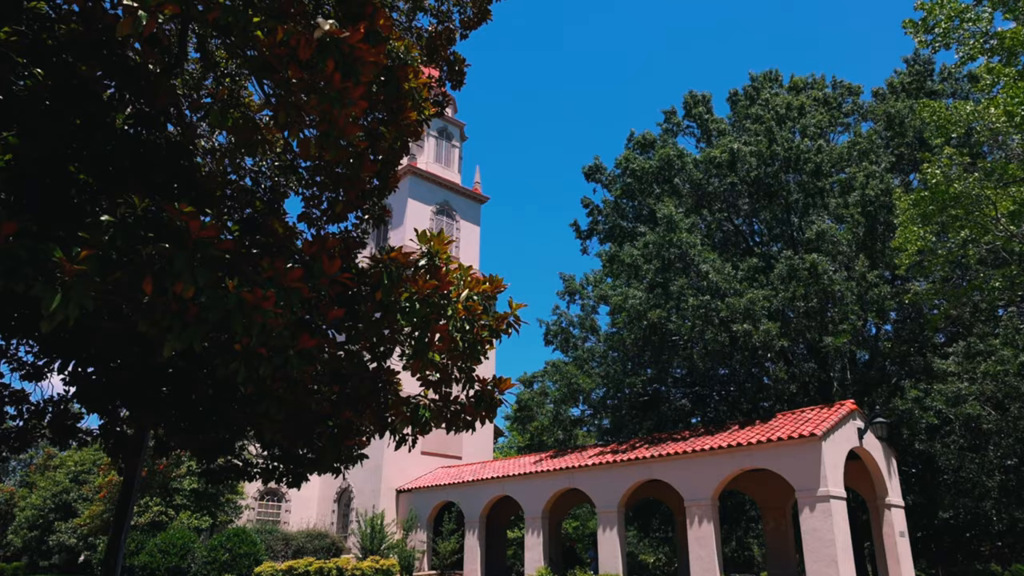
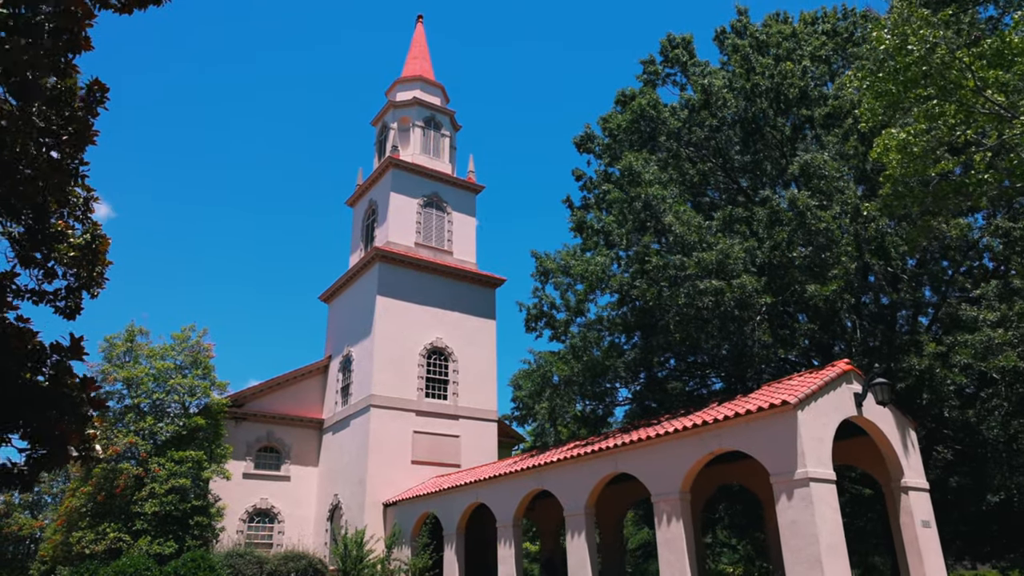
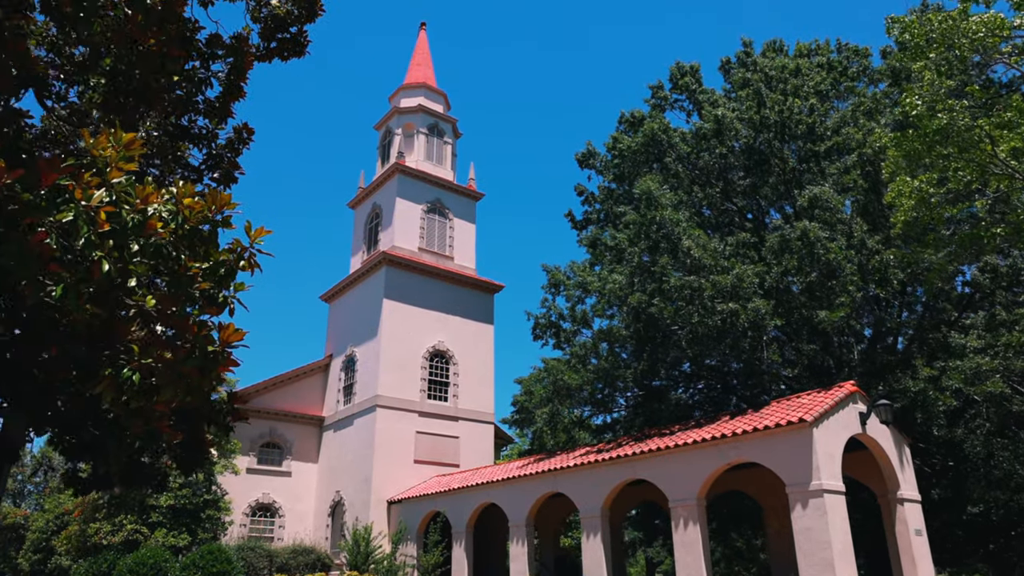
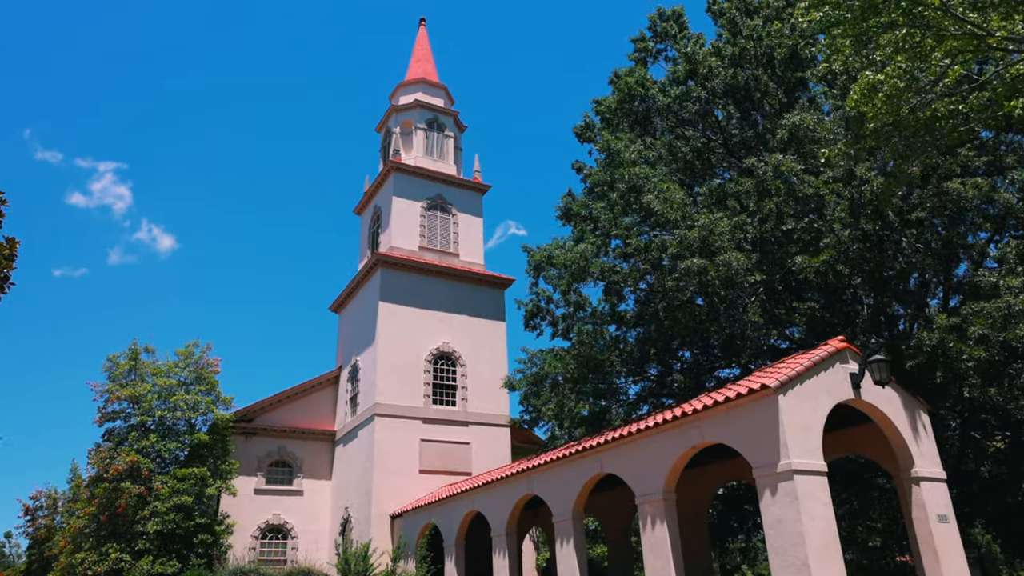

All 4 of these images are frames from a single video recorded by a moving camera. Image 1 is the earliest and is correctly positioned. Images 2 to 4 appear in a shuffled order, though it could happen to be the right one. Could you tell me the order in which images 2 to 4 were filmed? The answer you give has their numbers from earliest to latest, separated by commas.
3, 2, 4
